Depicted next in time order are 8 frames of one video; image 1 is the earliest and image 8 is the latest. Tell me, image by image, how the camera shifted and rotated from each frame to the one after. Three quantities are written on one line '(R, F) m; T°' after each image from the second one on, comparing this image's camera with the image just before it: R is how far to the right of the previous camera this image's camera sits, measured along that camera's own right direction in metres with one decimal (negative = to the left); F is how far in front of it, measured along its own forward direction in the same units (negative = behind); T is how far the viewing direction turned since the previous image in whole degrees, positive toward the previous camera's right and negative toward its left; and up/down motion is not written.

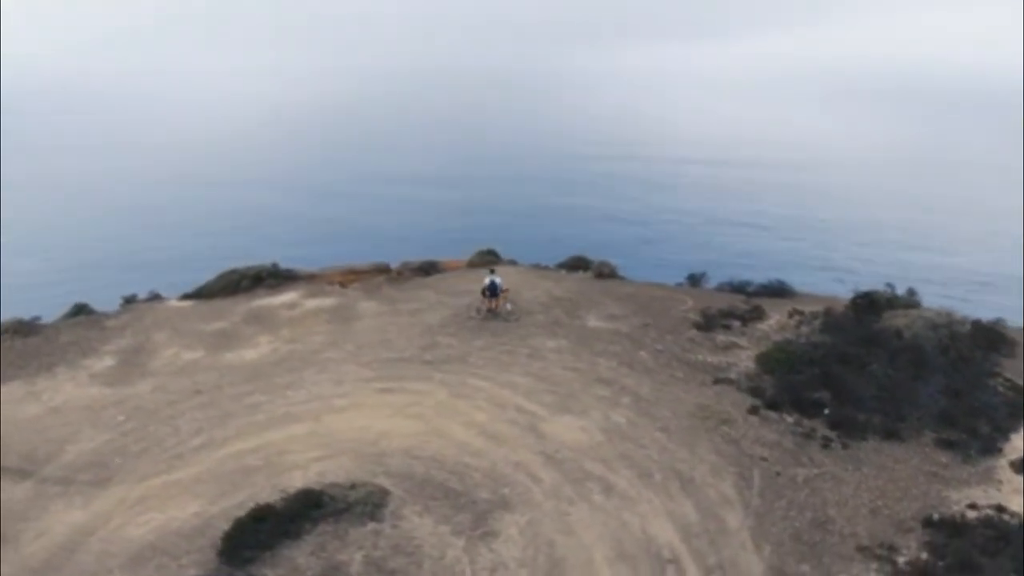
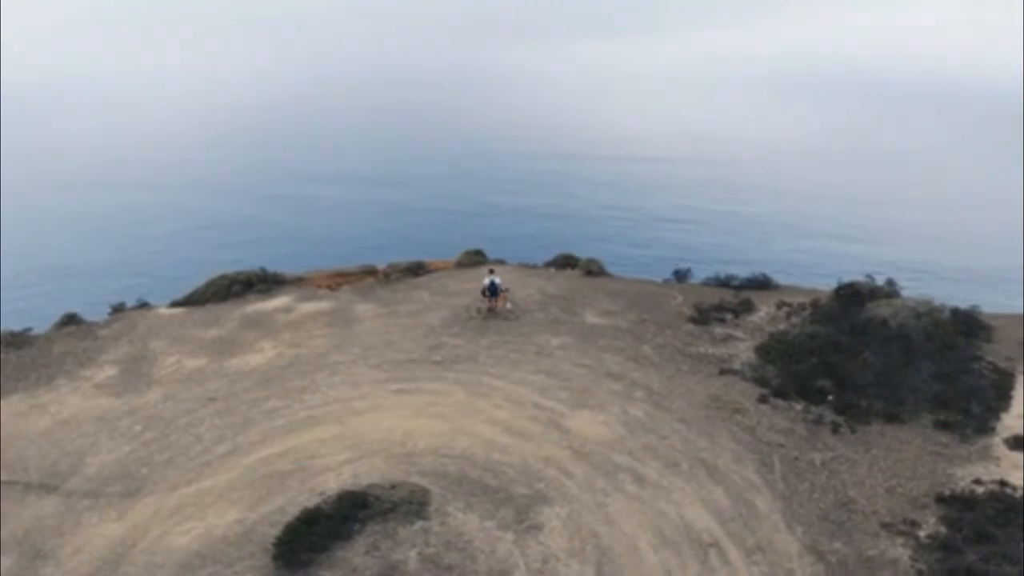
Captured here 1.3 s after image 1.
(-2.5, -0.8) m; +5°
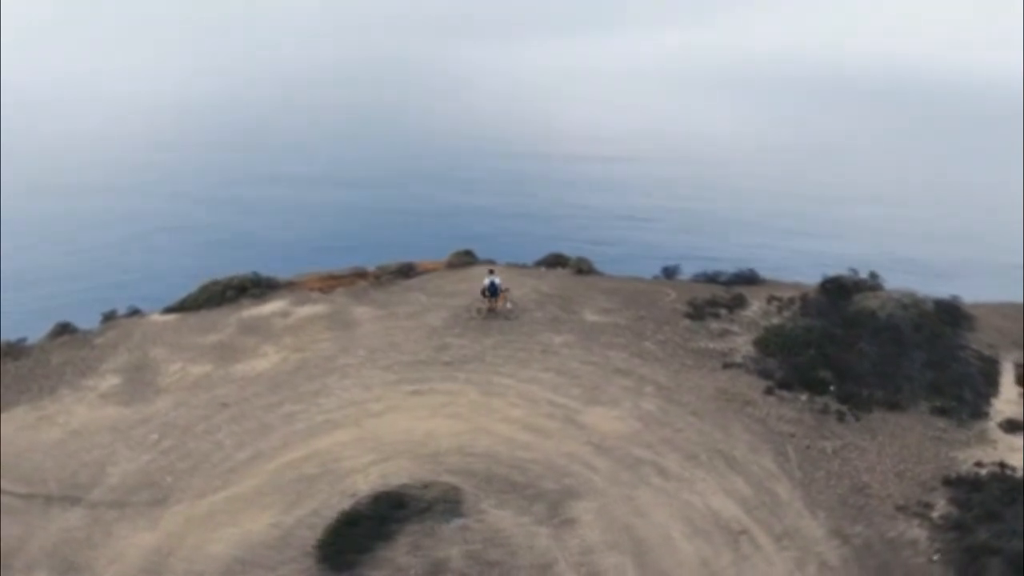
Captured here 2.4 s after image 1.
(-2.1, -0.6) m; +4°
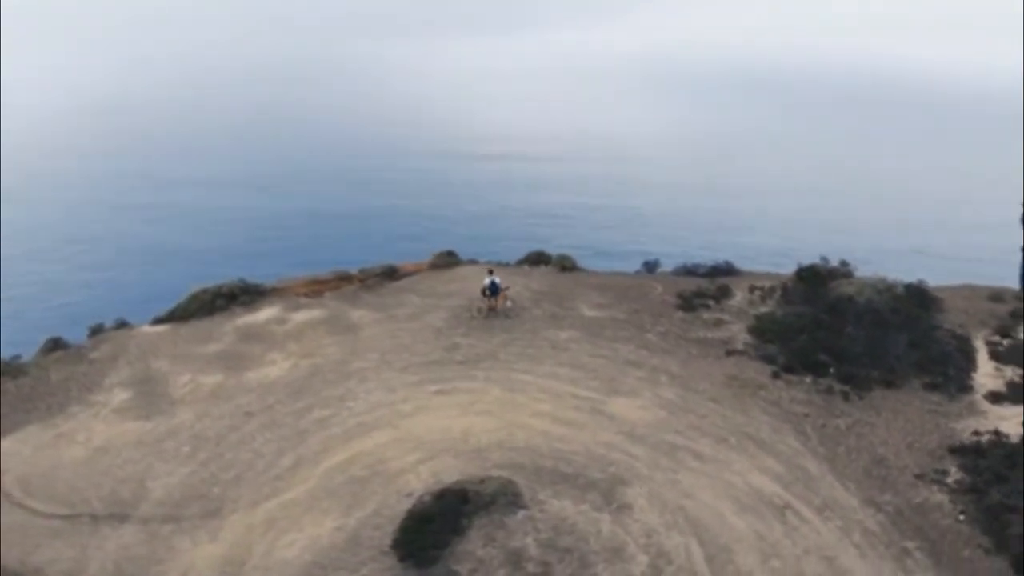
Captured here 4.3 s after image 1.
(-4.0, -0.9) m; +7°
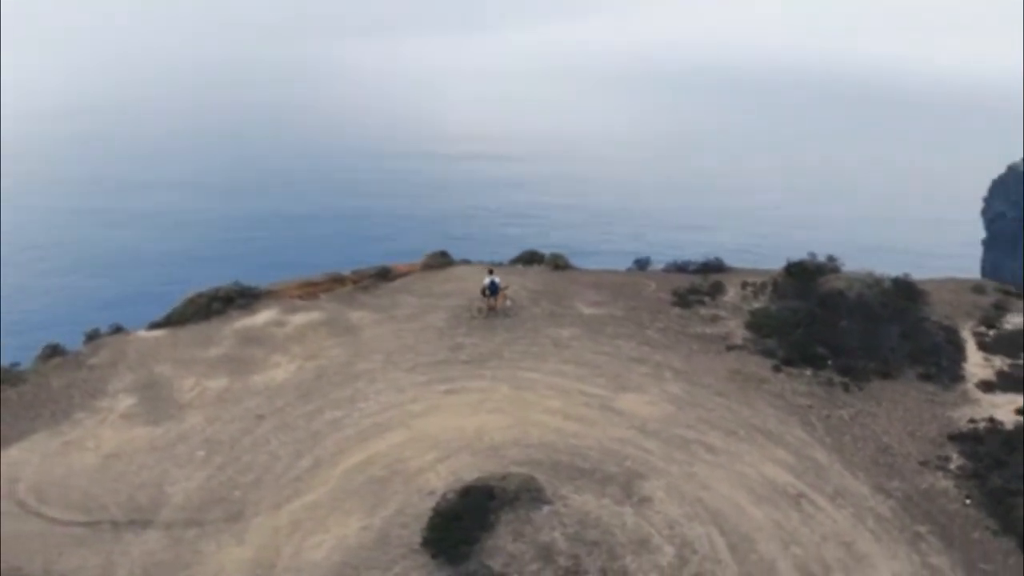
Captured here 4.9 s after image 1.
(-1.7, -0.4) m; +3°
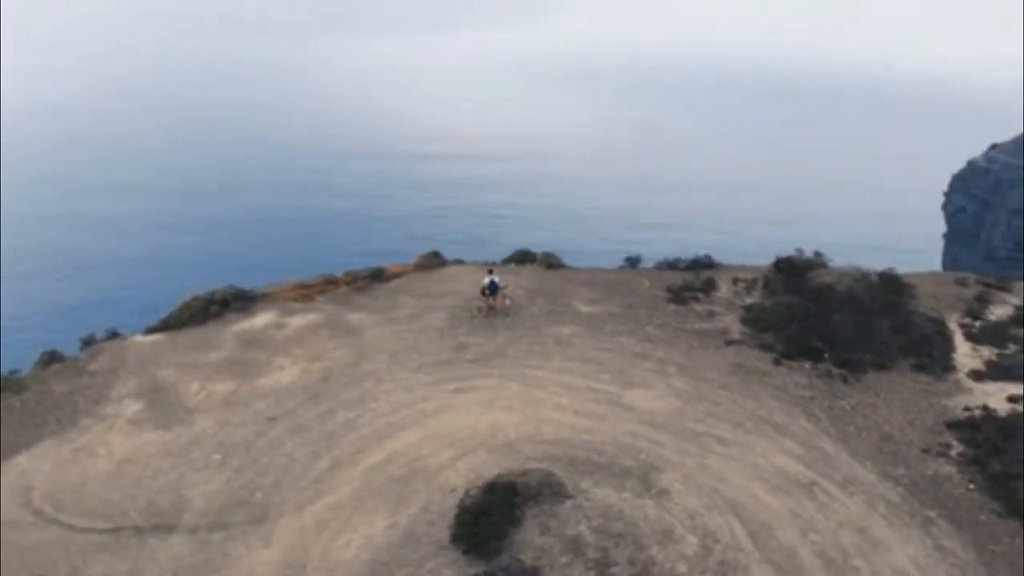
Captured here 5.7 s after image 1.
(-1.7, -0.4) m; +3°
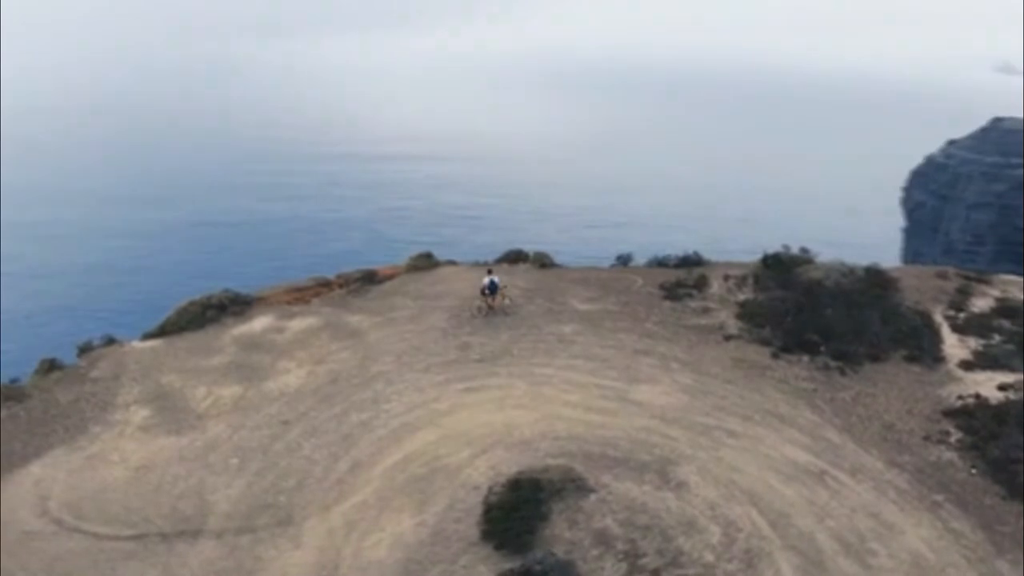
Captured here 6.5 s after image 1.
(-1.9, -0.4) m; +3°
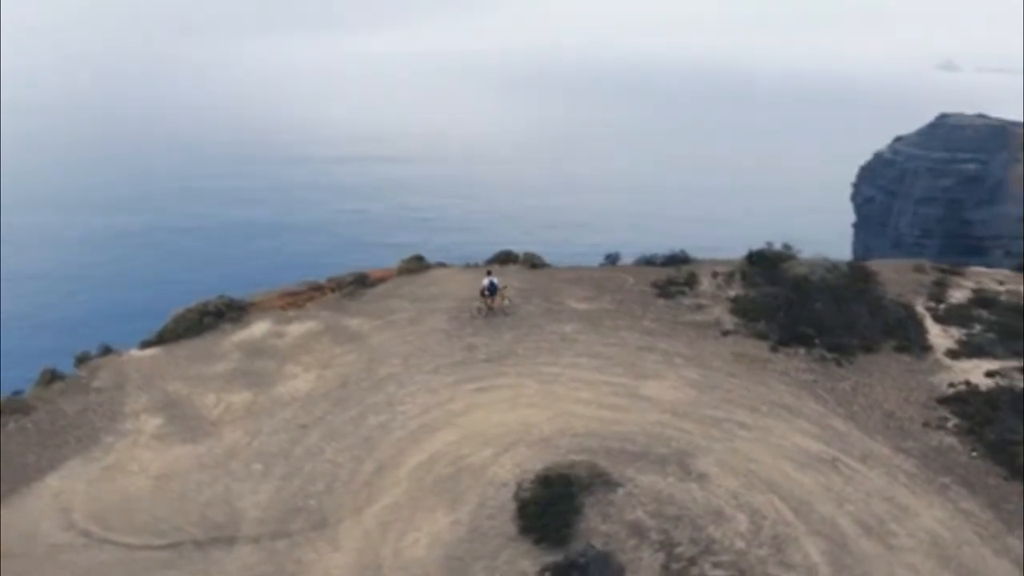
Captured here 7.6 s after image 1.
(-2.4, -0.4) m; +4°
